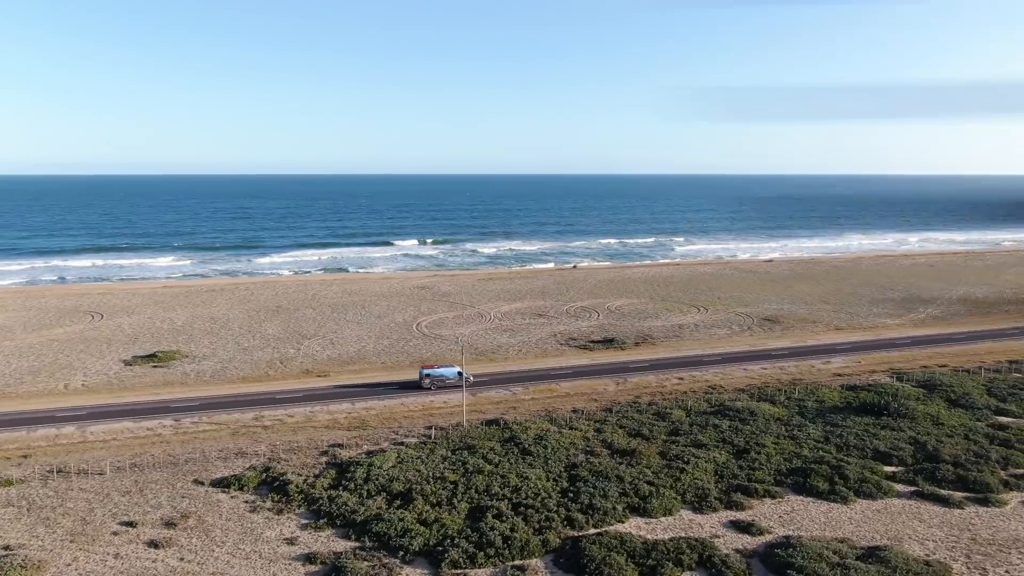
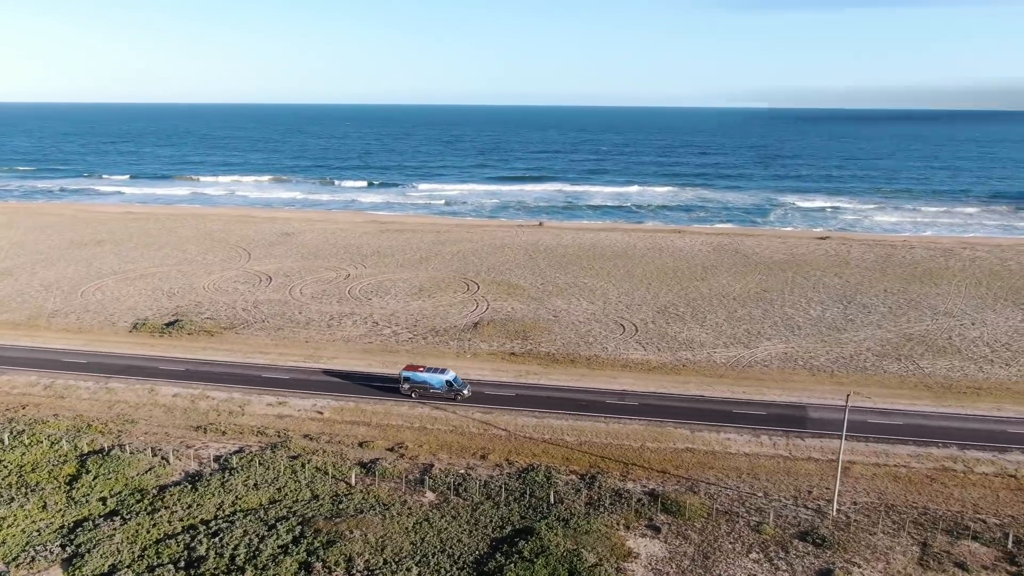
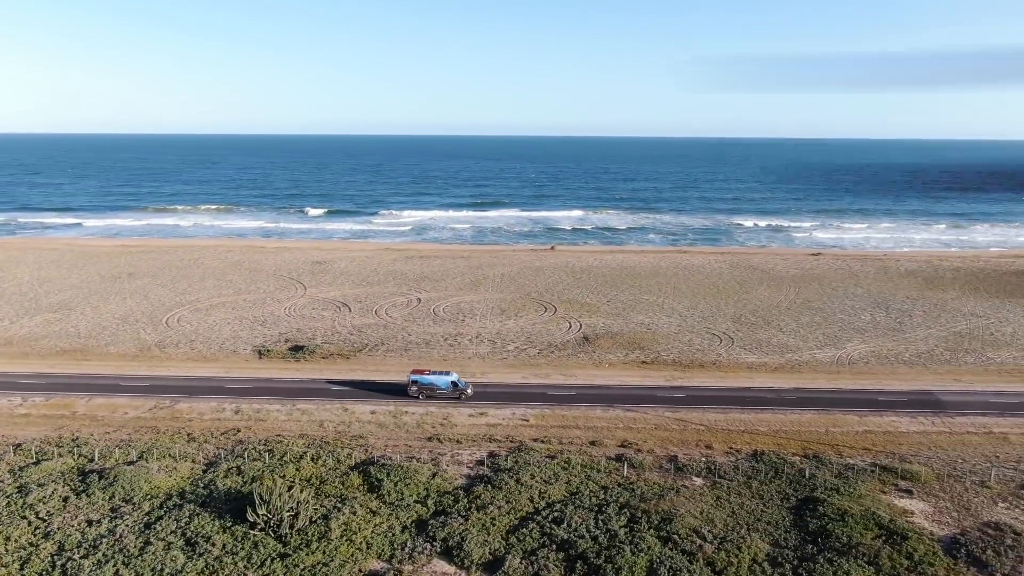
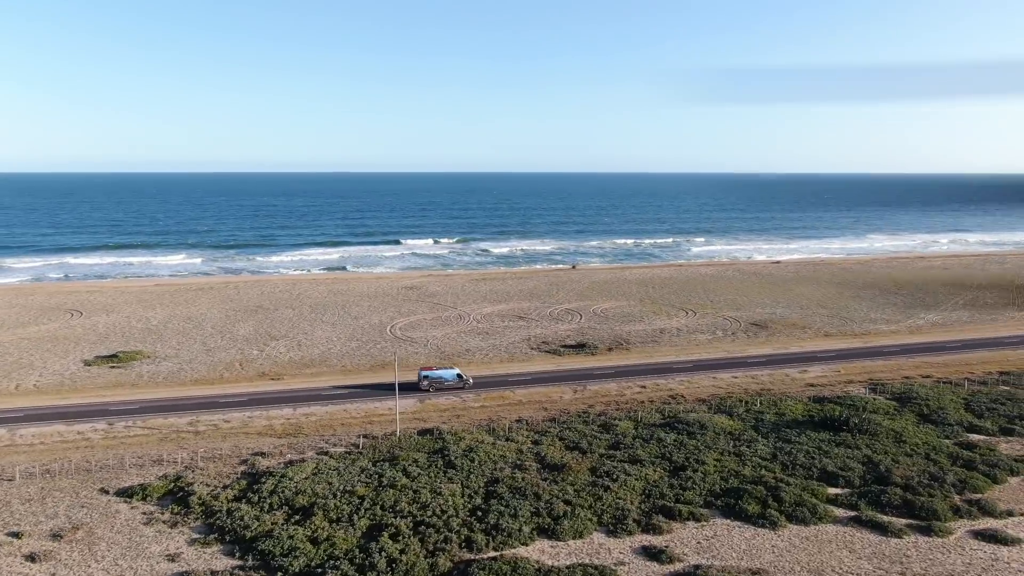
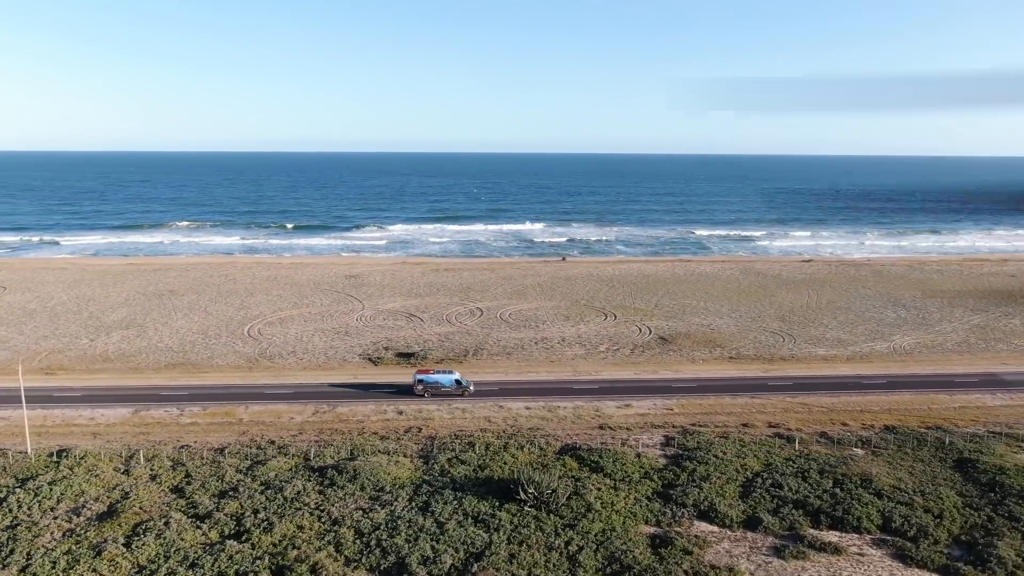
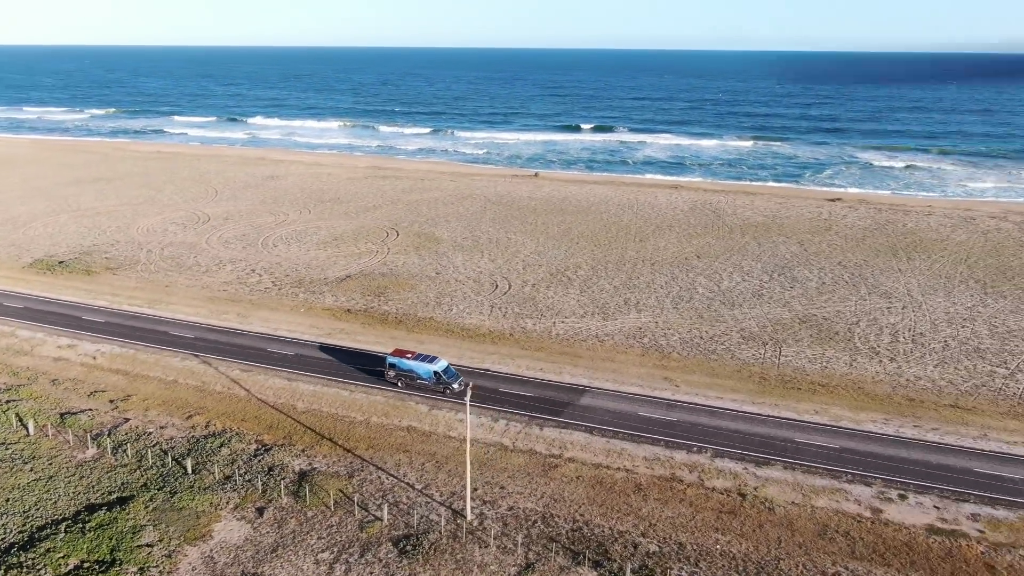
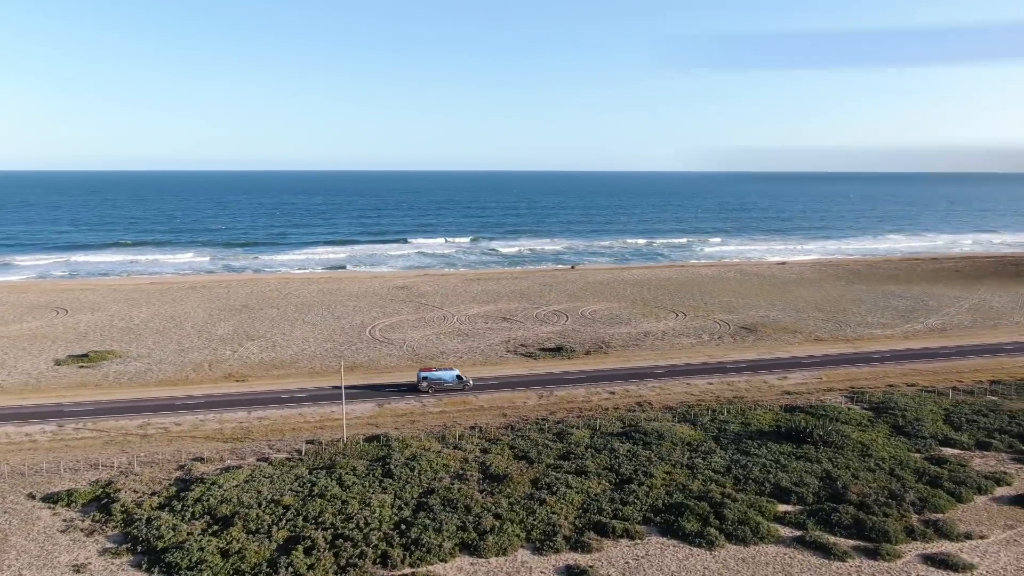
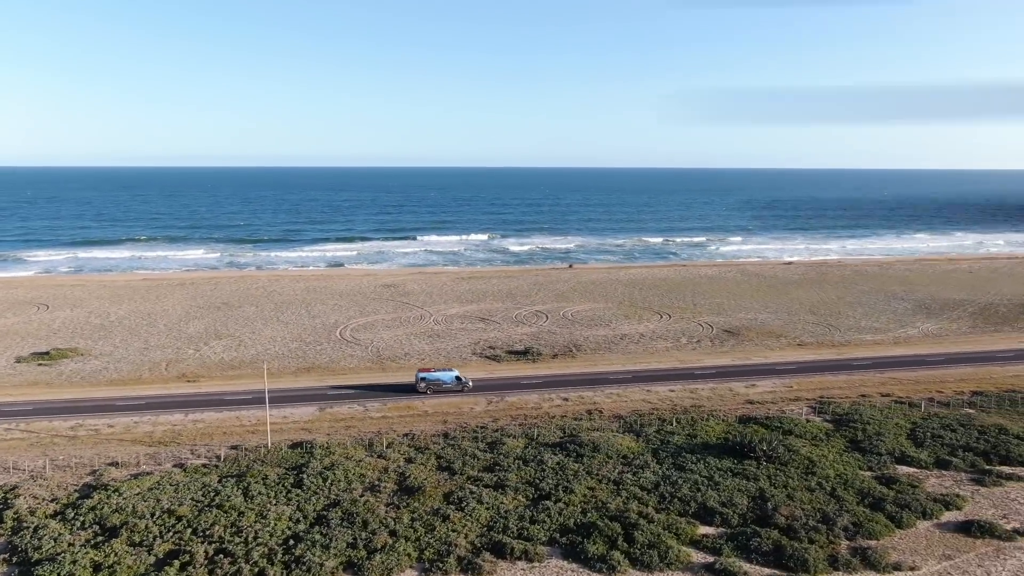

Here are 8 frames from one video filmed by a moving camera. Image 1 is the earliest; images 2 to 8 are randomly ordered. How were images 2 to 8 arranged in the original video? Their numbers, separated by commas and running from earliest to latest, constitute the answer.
4, 7, 8, 5, 3, 2, 6
